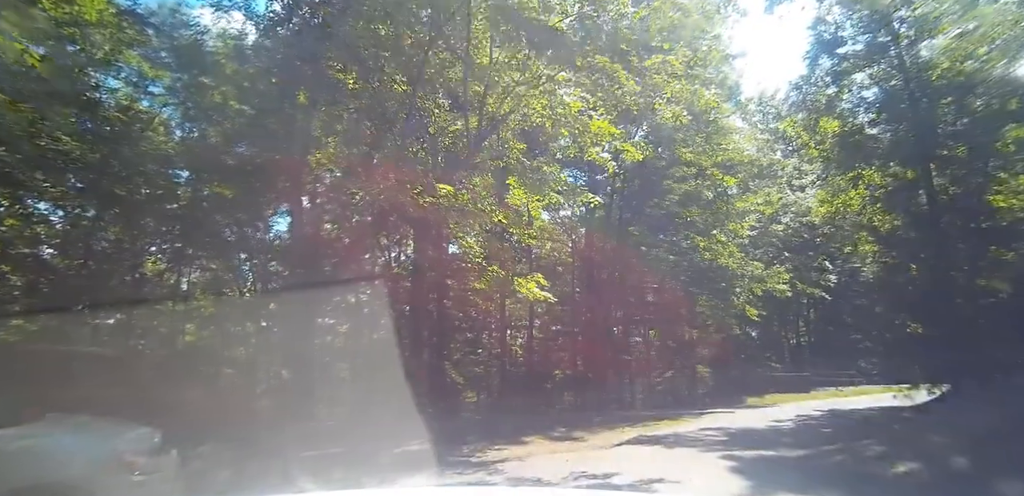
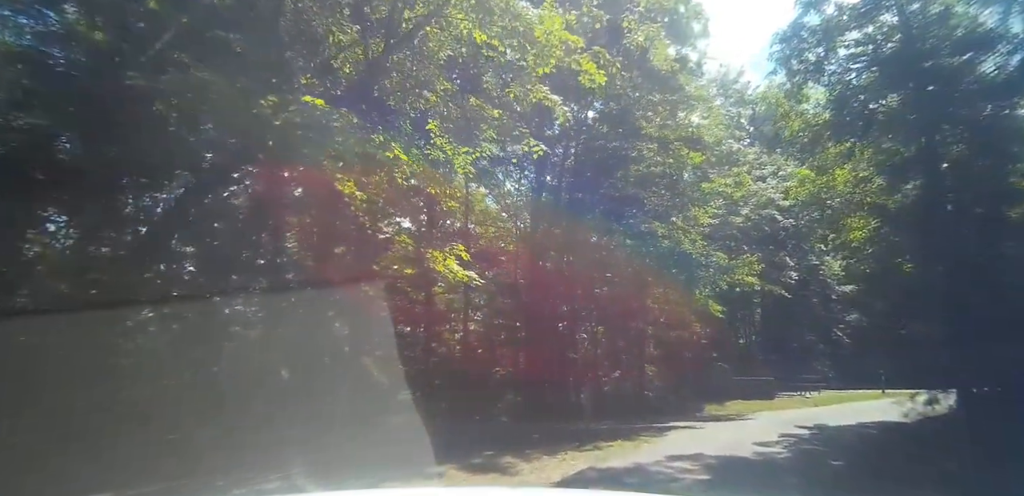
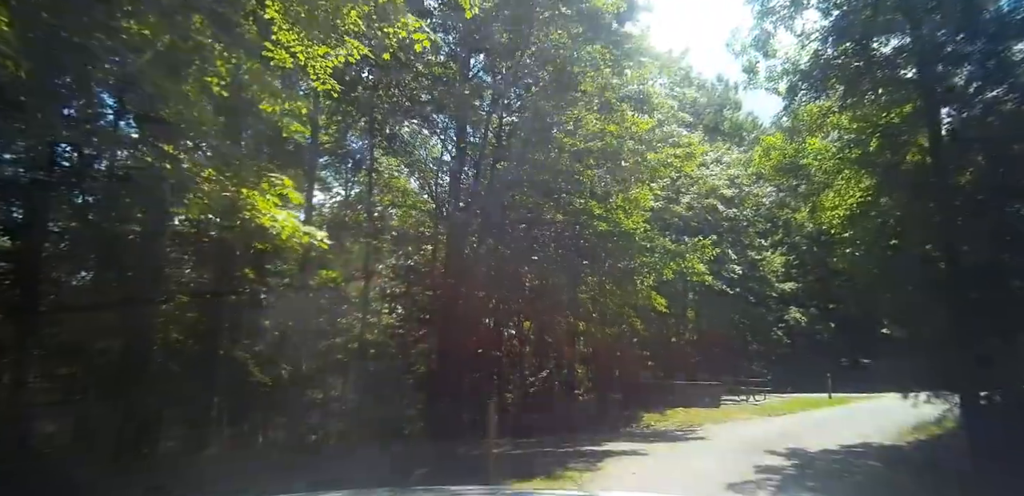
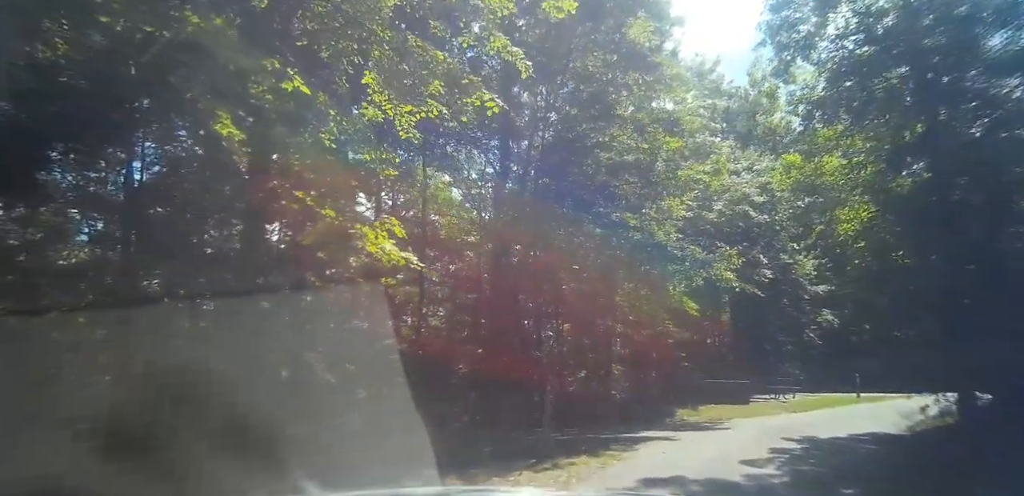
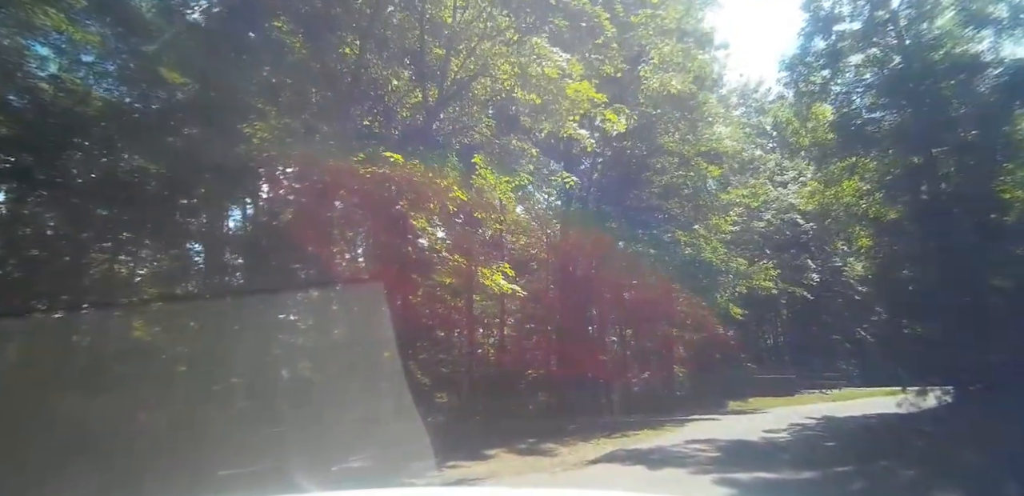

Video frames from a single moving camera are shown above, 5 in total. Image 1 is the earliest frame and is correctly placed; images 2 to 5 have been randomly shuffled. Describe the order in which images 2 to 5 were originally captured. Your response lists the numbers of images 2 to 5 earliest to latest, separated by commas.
5, 2, 4, 3
